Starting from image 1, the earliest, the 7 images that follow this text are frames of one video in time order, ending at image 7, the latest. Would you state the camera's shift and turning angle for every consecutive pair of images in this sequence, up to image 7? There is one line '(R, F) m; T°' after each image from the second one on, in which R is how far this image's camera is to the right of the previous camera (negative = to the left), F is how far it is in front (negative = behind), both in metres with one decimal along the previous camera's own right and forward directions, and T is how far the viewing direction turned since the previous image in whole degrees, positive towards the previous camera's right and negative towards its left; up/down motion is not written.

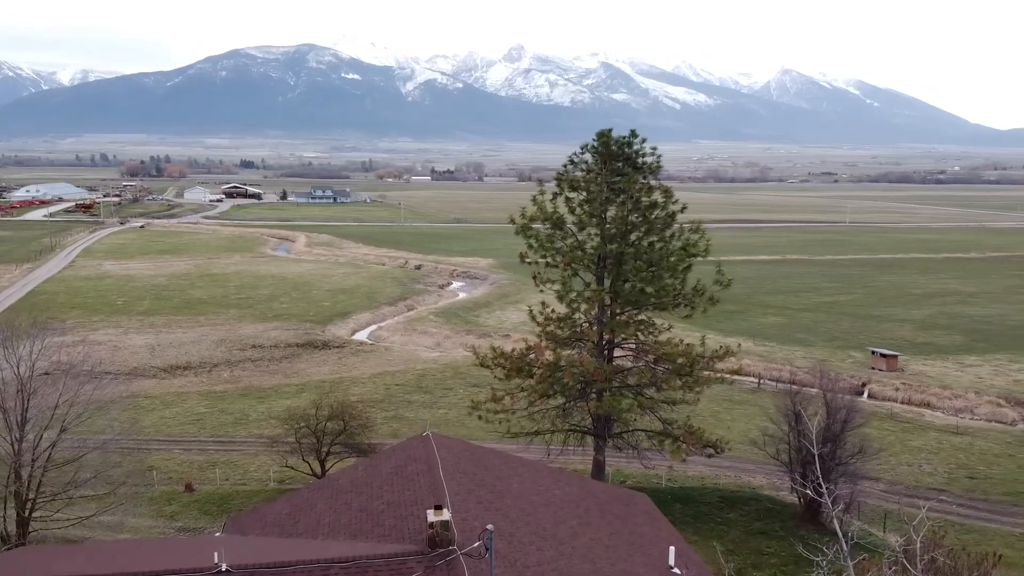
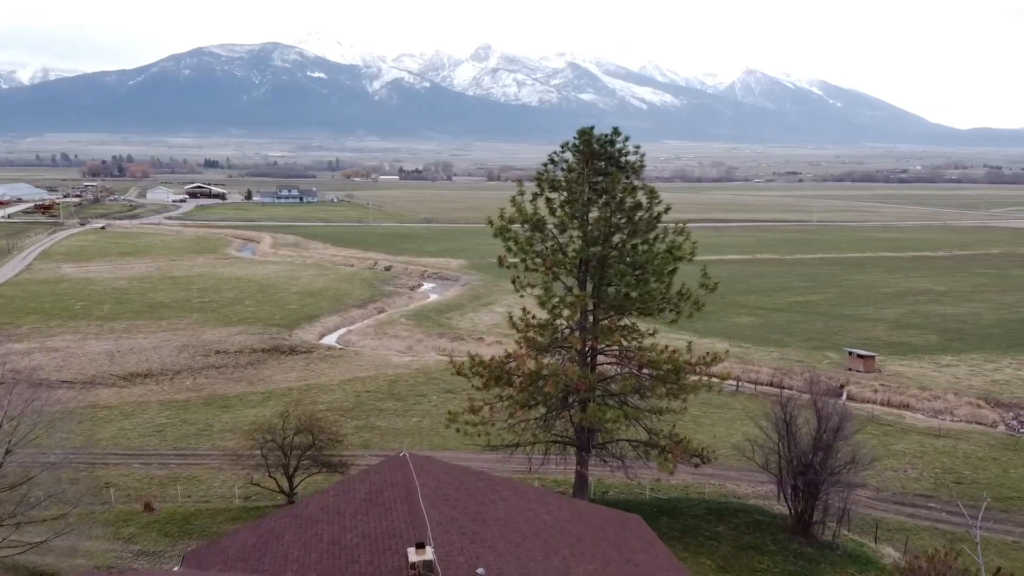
(0.0, +0.2) m; +2°
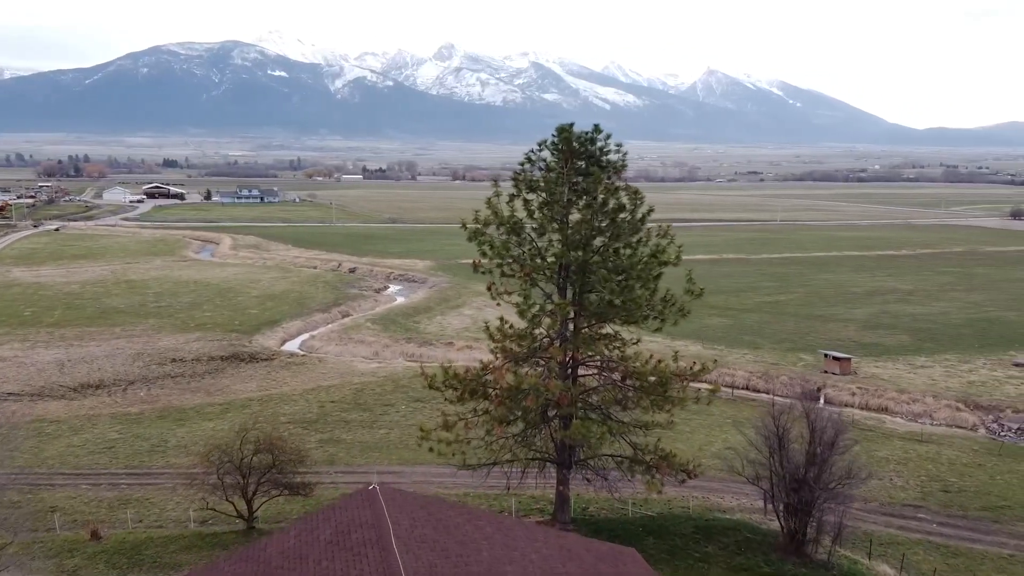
(-0.1, +0.2) m; +3°
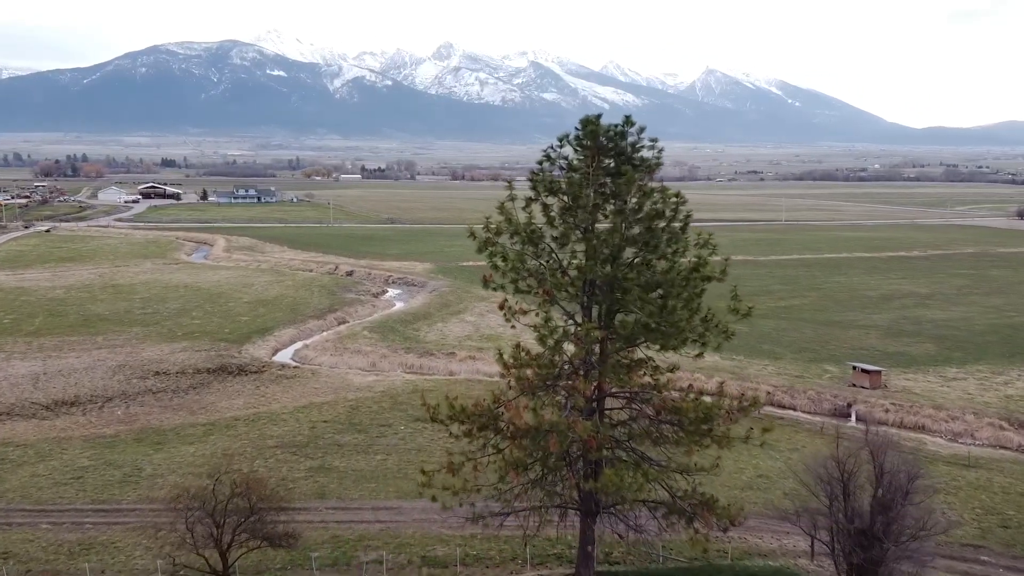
(-0.1, +0.5) m; 0°
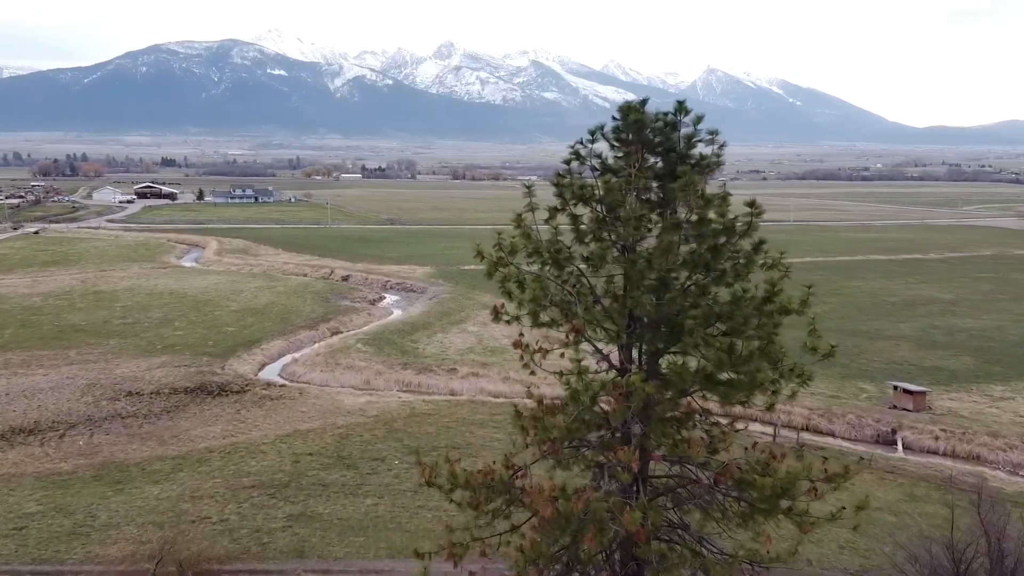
(-0.1, +0.7) m; 0°
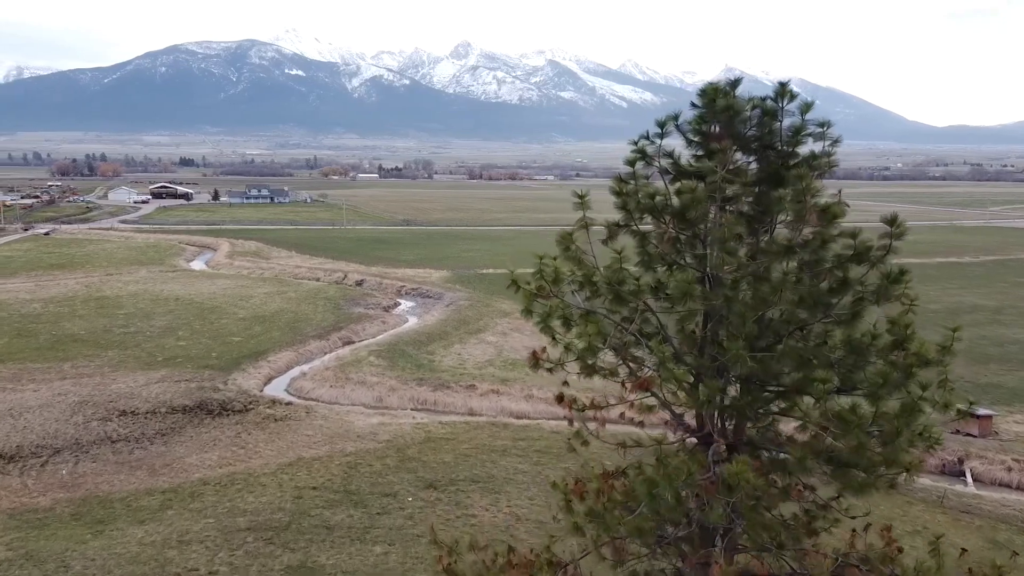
(-0.1, +0.6) m; -1°
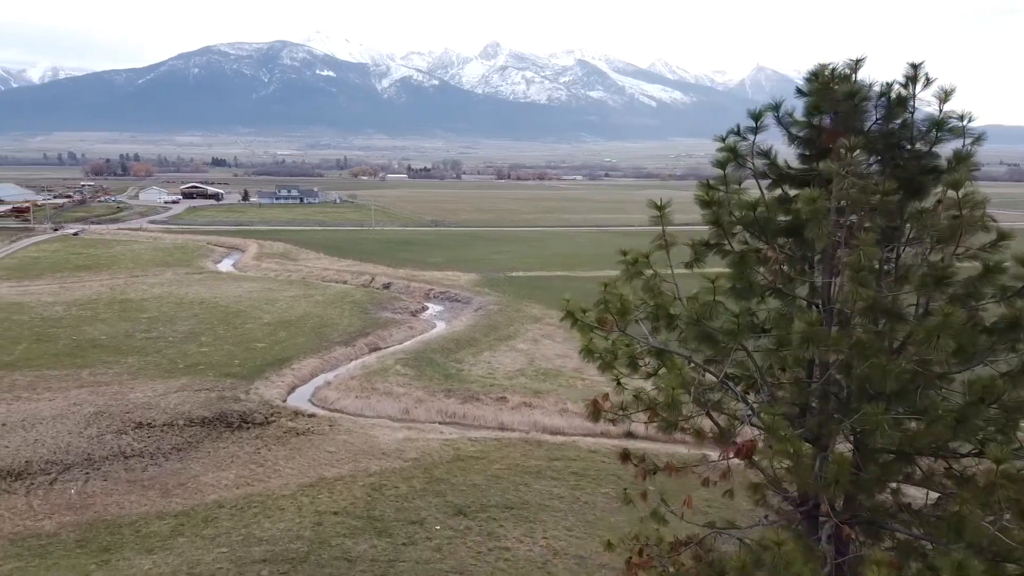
(-0.1, +0.4) m; -2°
